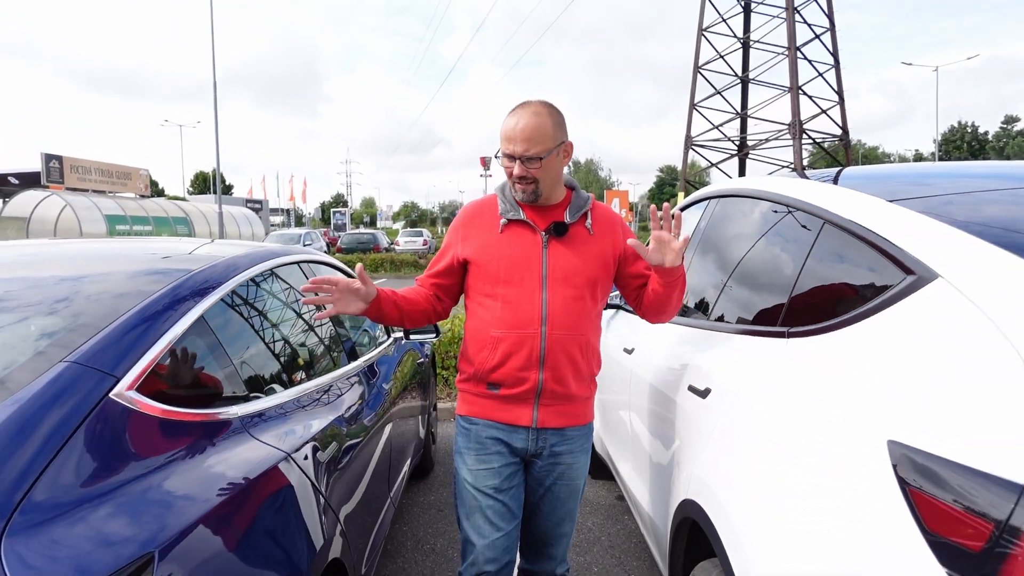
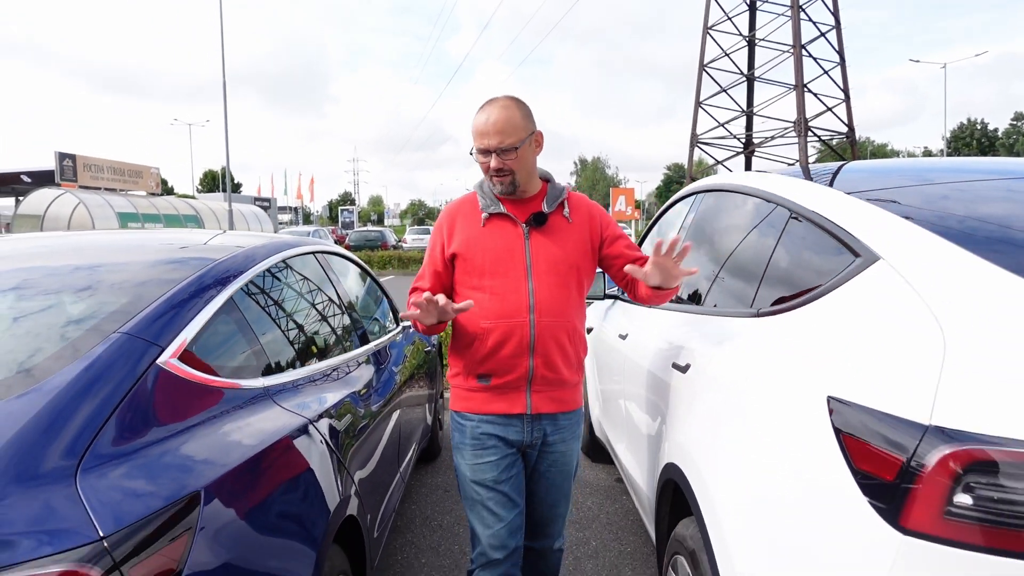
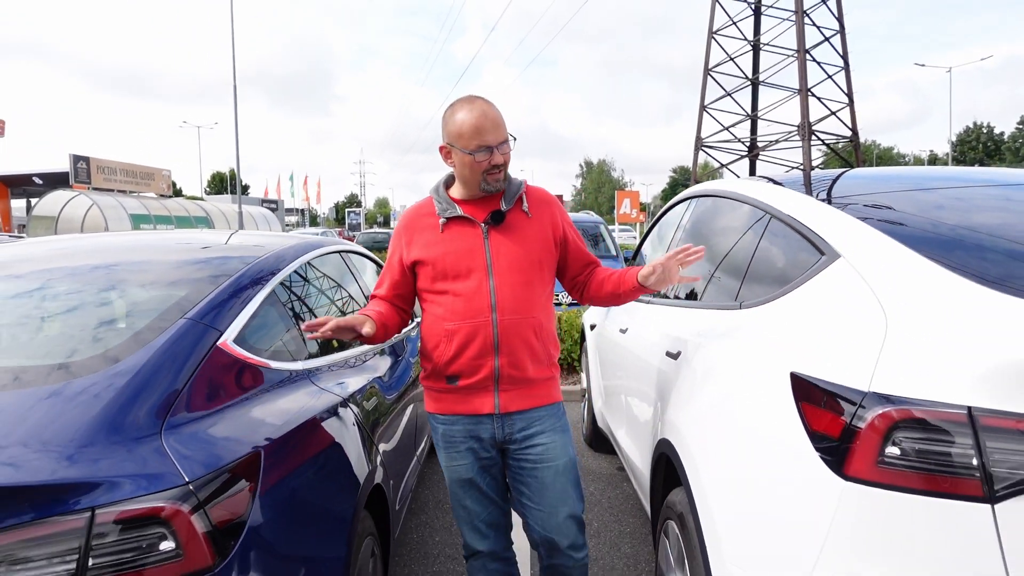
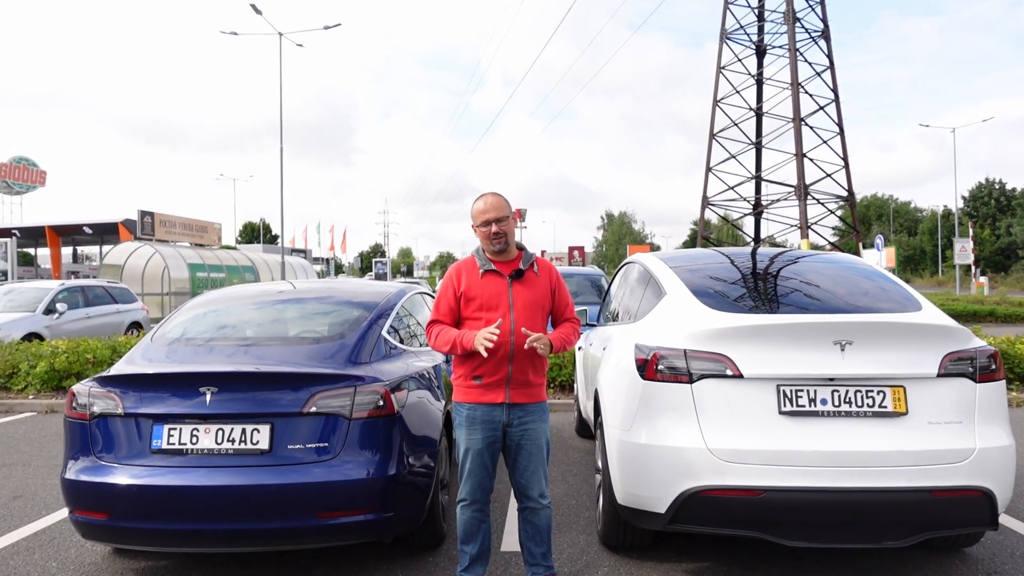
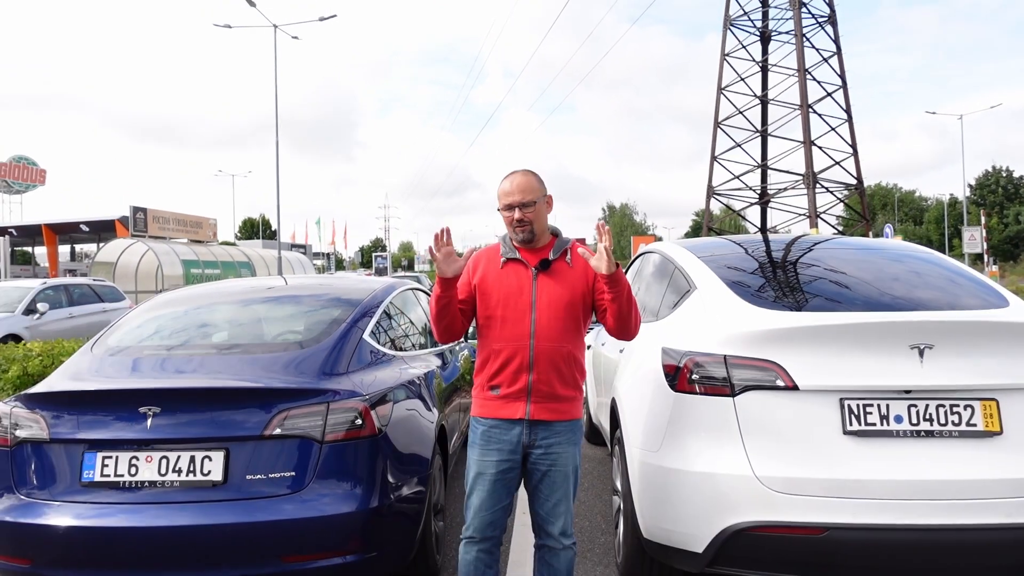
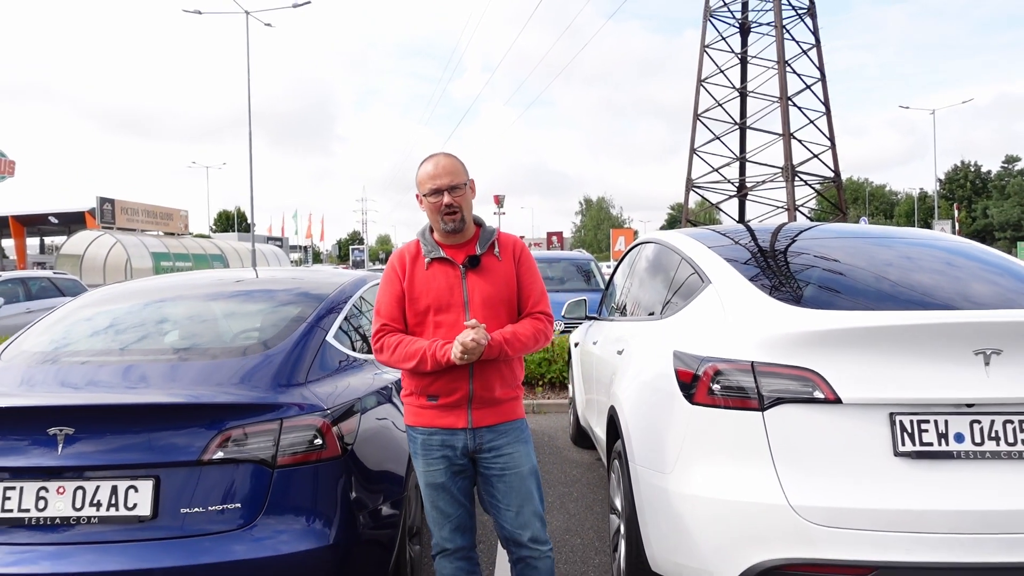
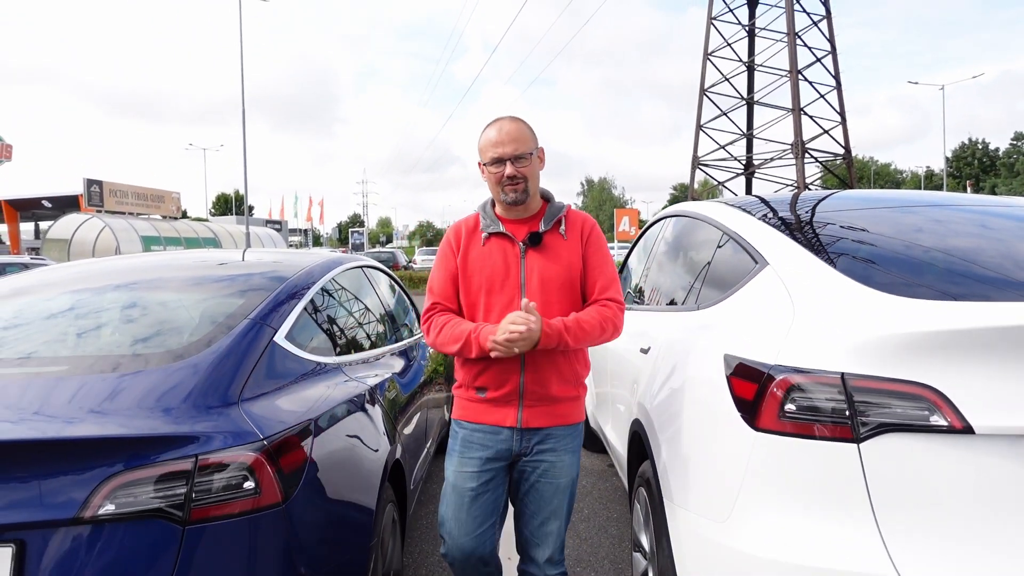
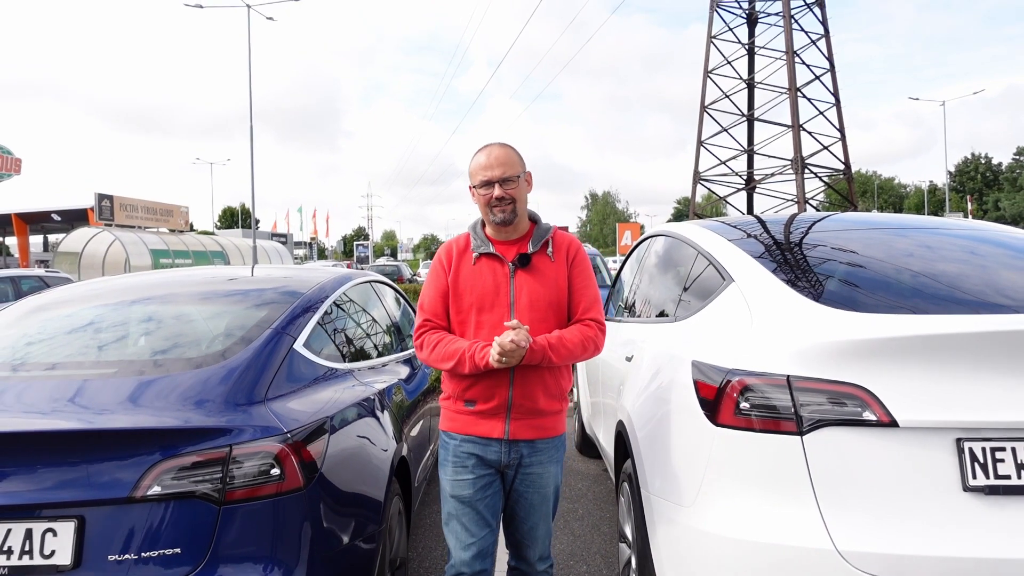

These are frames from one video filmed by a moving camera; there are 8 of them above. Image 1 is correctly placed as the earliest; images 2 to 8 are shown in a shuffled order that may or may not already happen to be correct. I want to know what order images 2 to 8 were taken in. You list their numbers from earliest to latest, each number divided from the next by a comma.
2, 3, 7, 8, 6, 5, 4
